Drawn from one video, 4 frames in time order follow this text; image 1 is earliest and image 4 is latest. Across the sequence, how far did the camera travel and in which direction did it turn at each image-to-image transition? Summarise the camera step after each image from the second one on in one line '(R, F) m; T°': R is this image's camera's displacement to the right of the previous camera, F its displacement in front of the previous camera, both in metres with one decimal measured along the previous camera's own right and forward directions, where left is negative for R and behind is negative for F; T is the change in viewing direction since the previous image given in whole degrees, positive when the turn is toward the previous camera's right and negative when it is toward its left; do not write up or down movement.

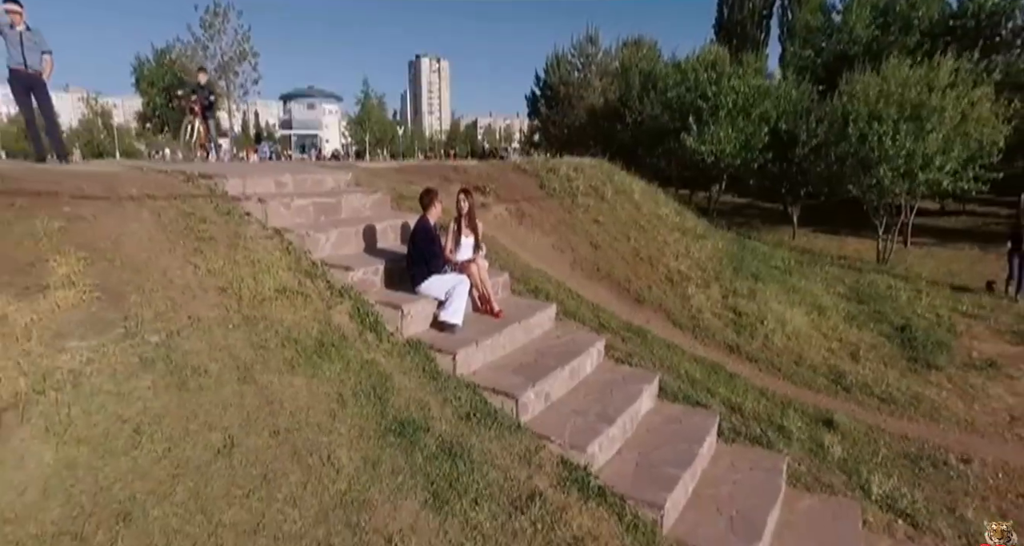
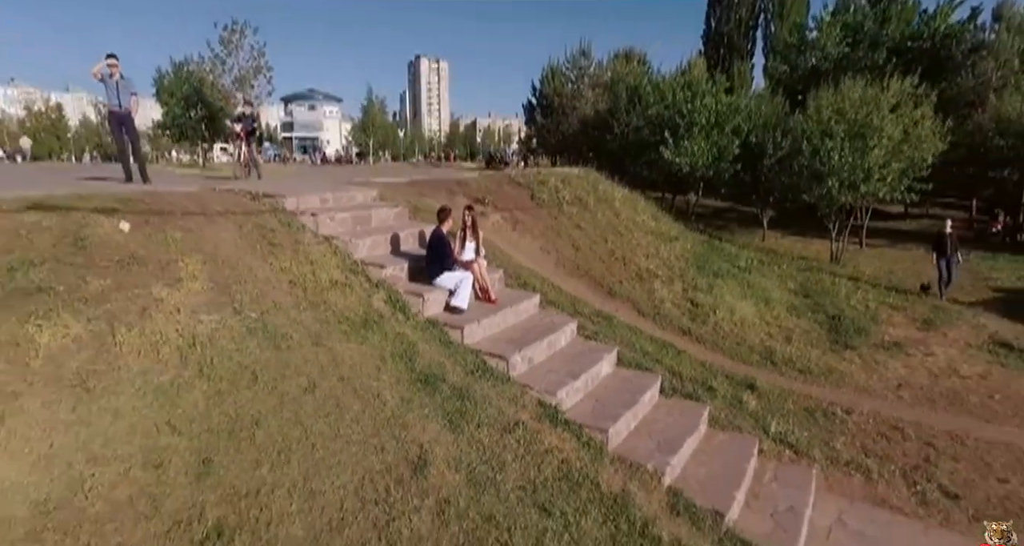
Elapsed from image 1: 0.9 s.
(+0.1, -1.5) m; 0°
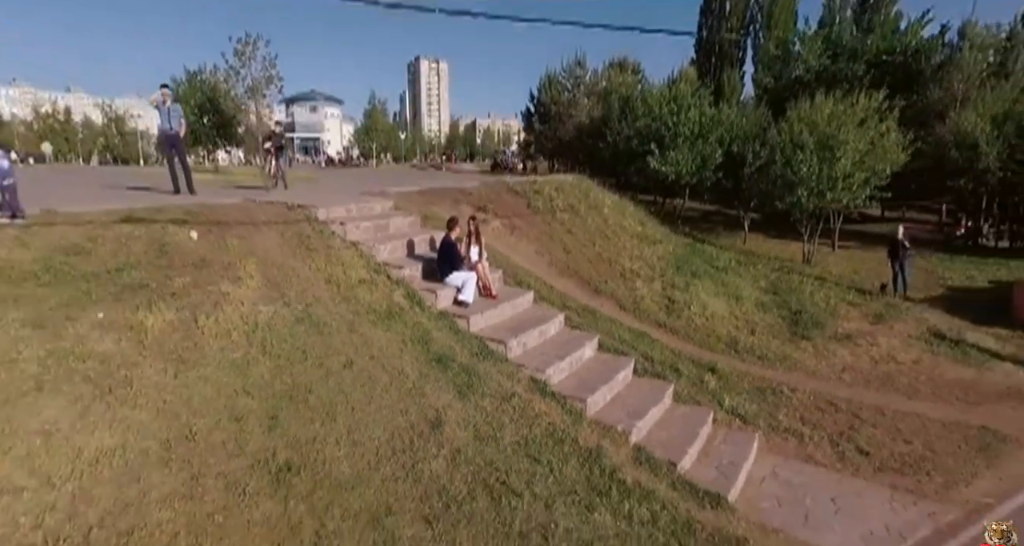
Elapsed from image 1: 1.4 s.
(0.0, -1.2) m; 0°
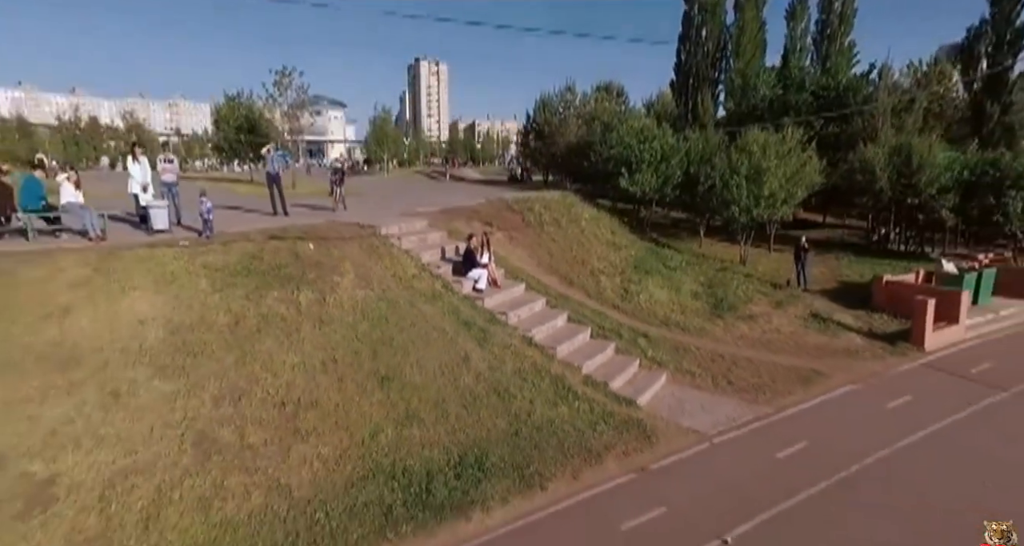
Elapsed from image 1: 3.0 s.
(0.0, -3.8) m; 0°
